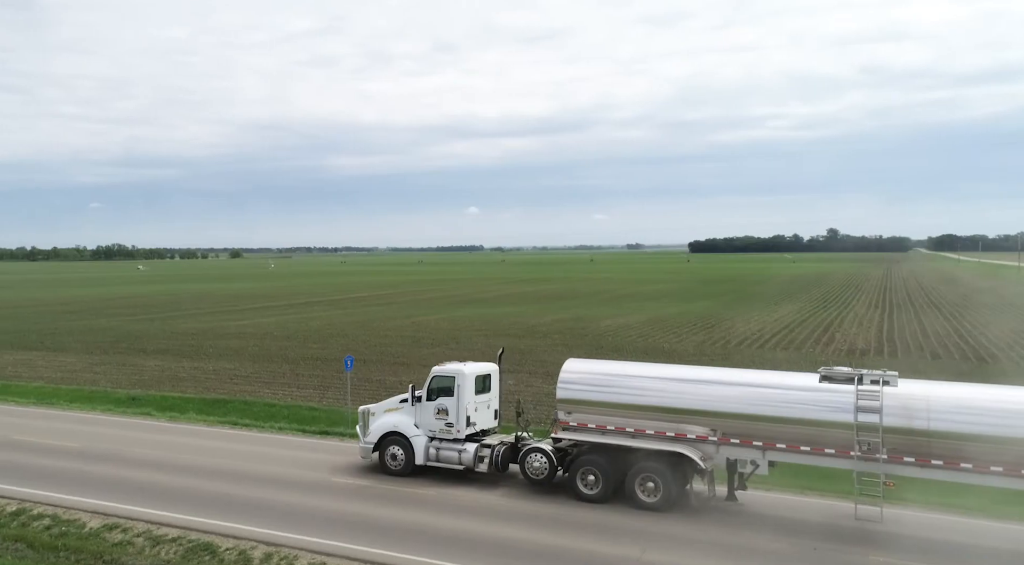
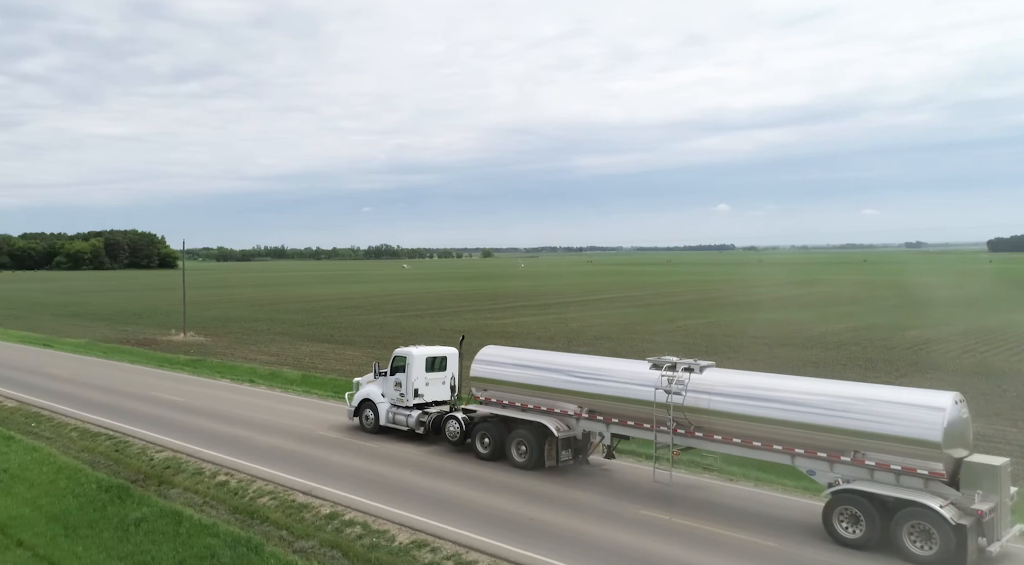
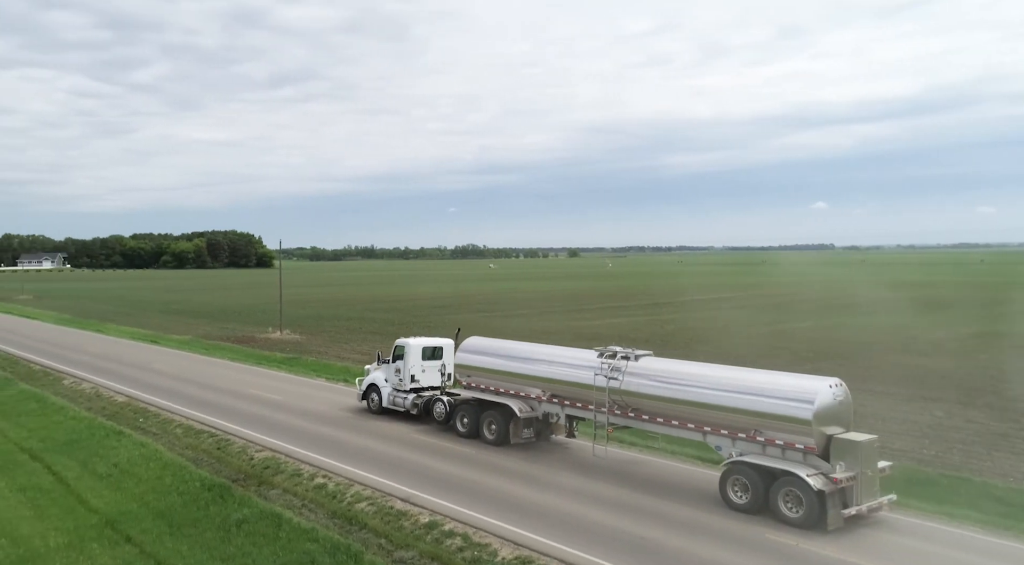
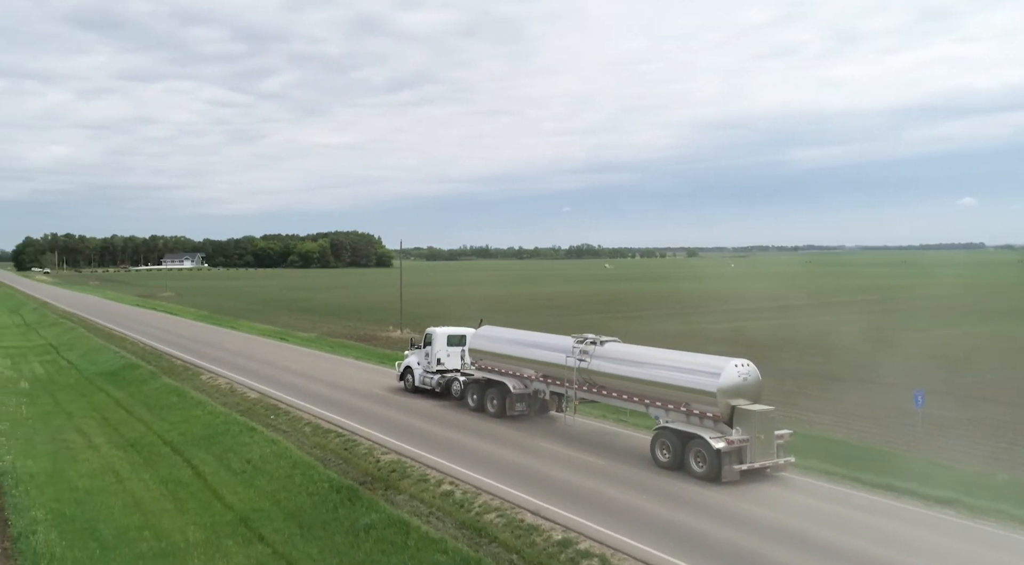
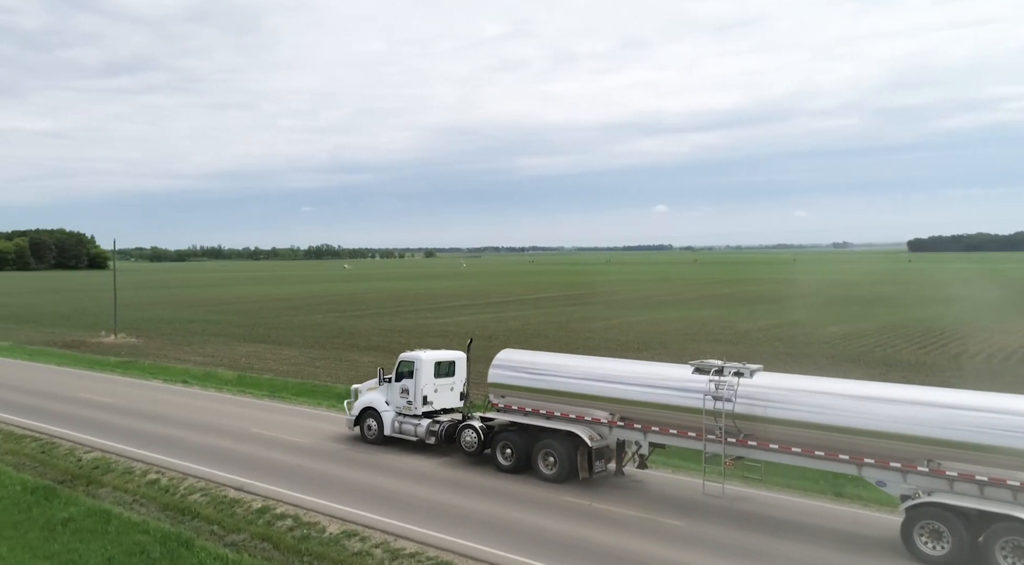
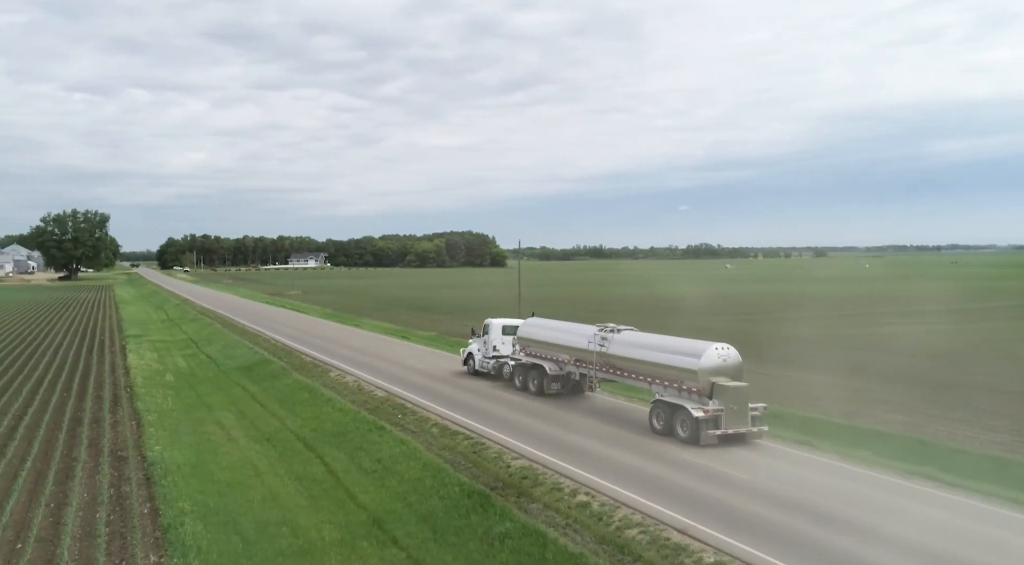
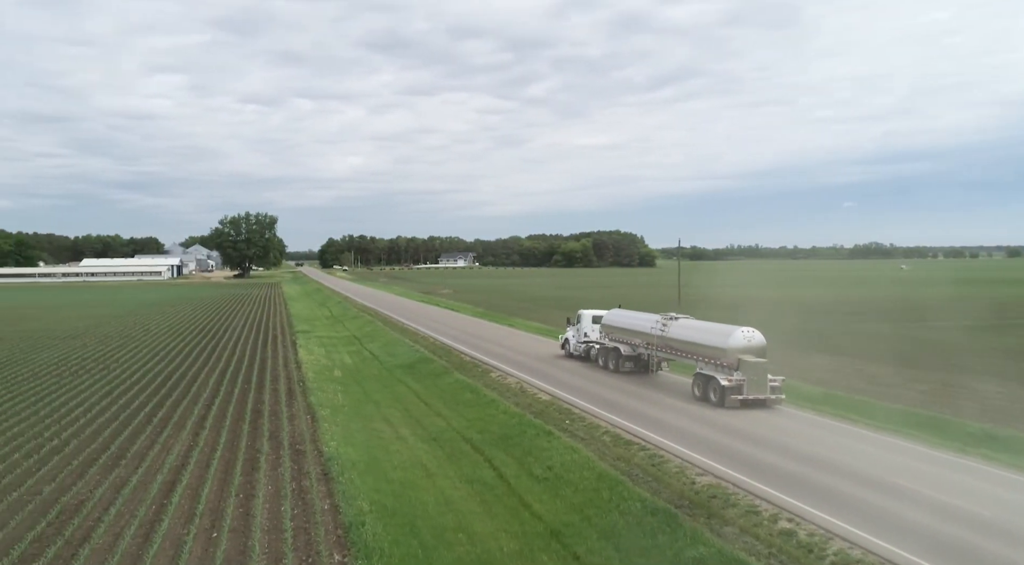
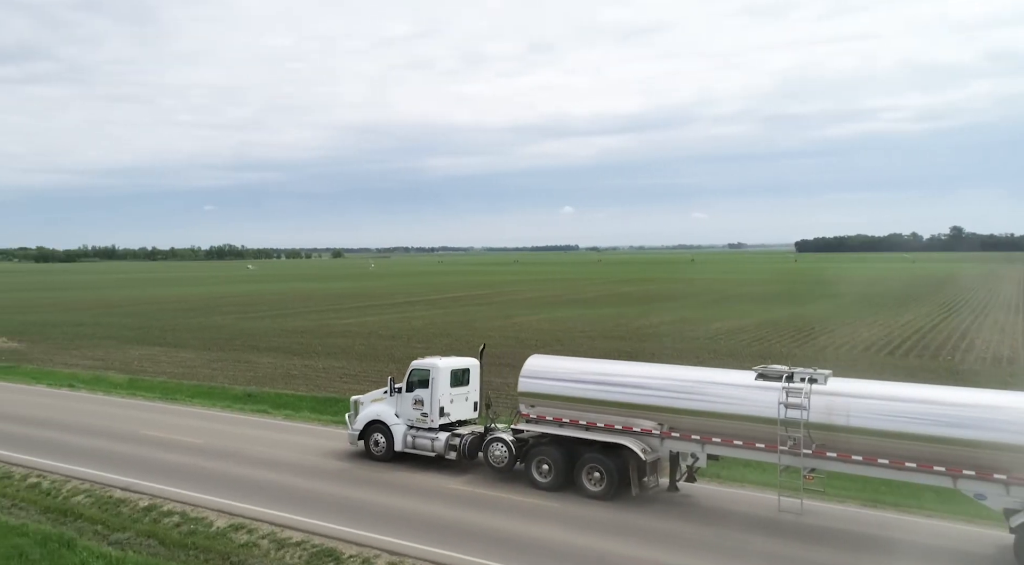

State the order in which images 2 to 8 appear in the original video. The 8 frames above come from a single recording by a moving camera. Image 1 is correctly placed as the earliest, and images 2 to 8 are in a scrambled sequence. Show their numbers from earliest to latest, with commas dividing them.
8, 5, 2, 3, 4, 6, 7
